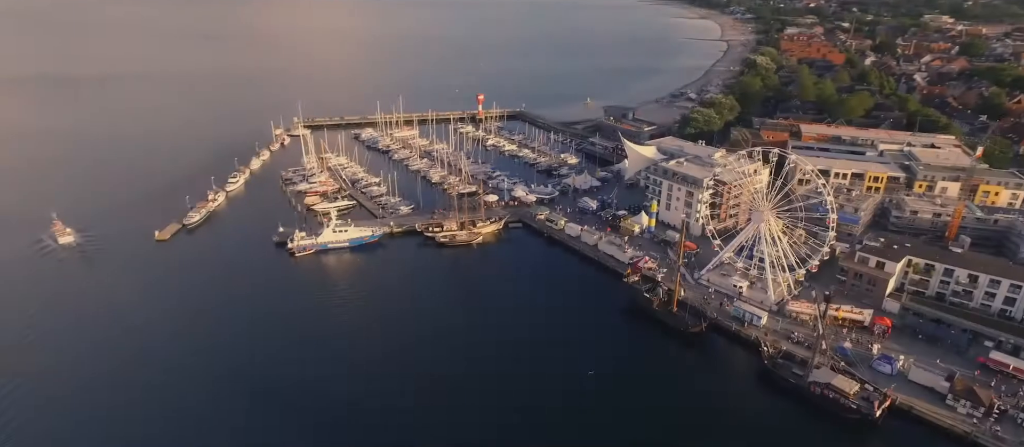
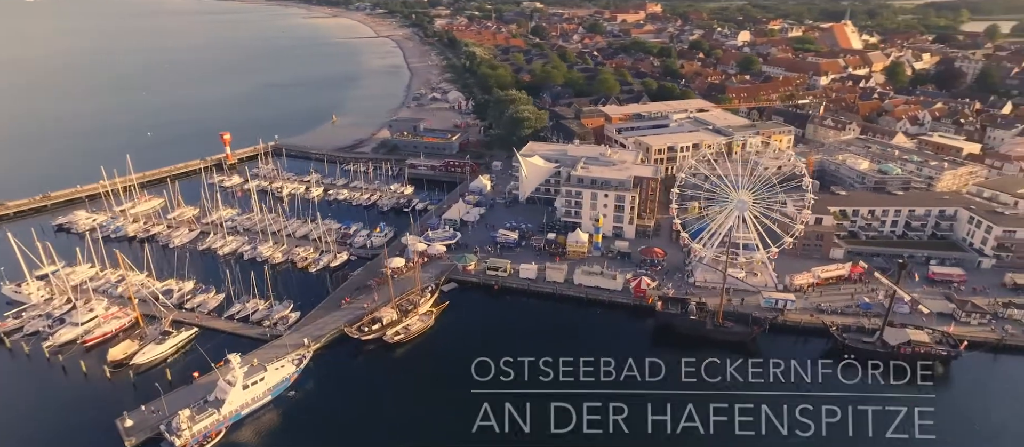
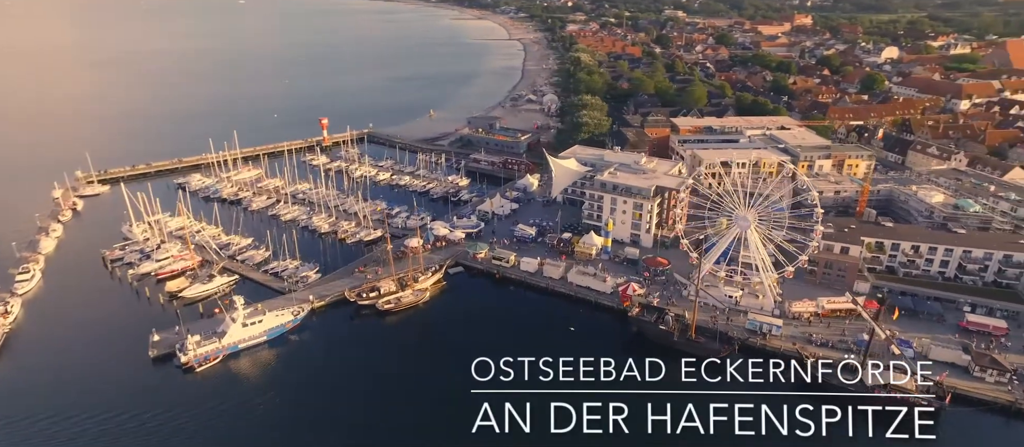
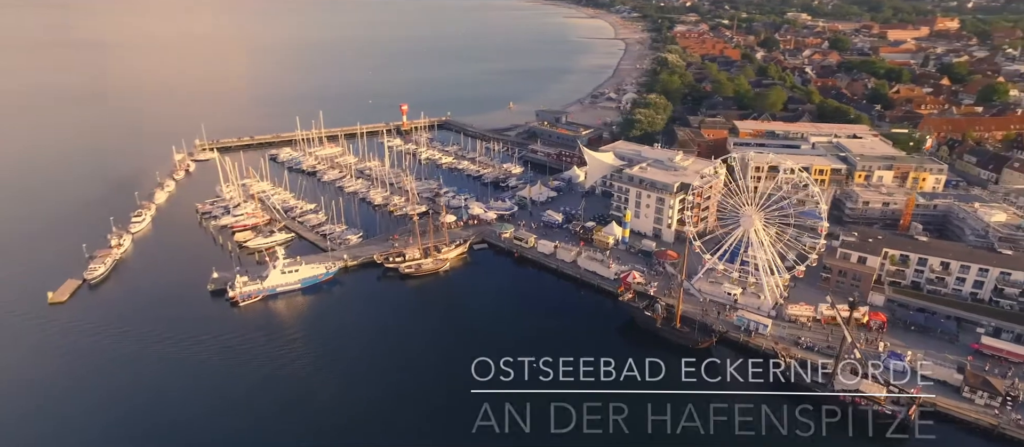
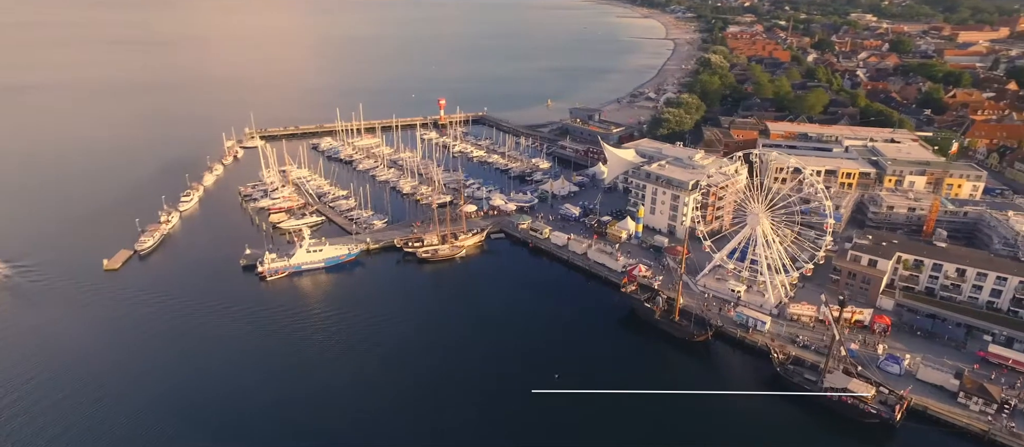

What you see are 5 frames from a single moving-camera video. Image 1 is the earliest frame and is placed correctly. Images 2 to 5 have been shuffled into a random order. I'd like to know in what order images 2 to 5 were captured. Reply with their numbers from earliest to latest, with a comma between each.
5, 4, 3, 2
